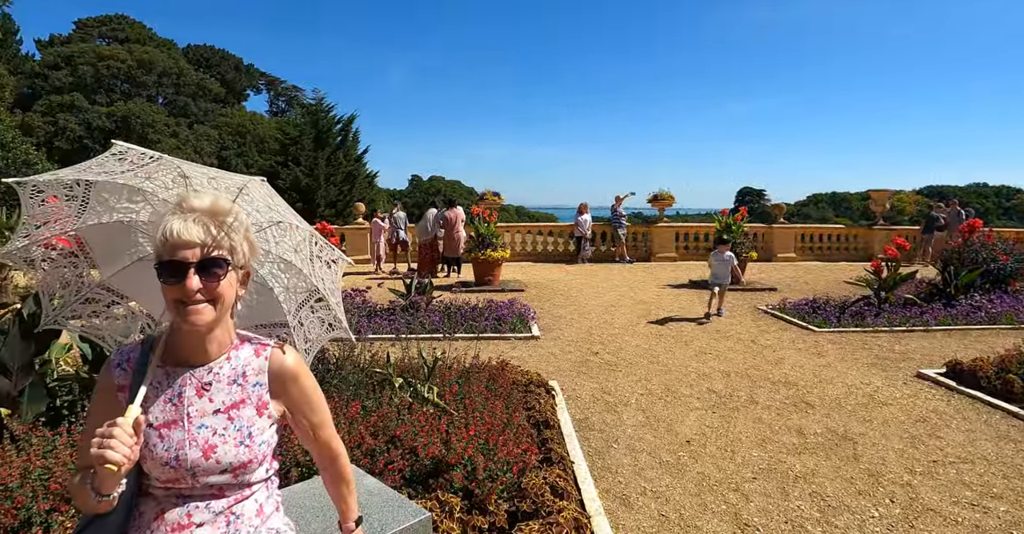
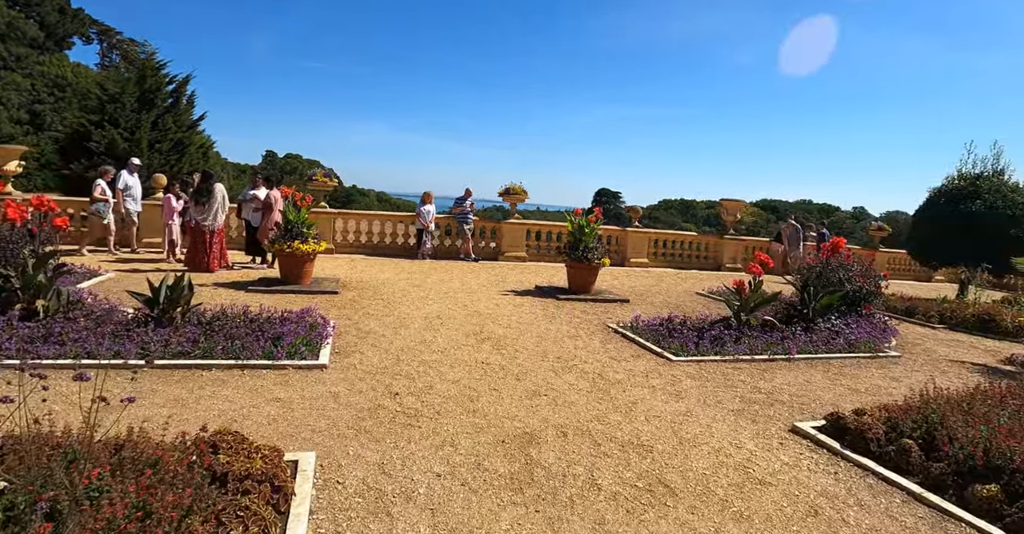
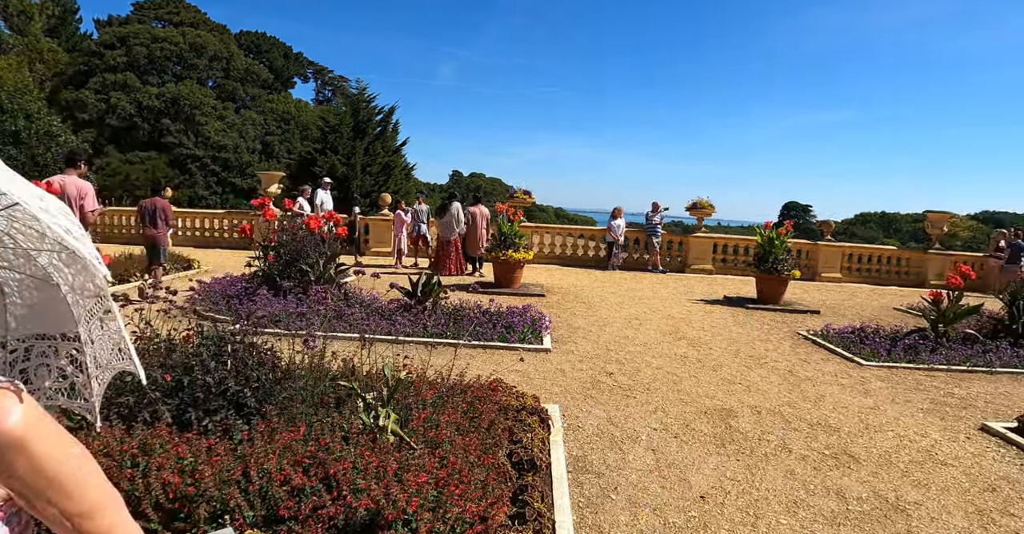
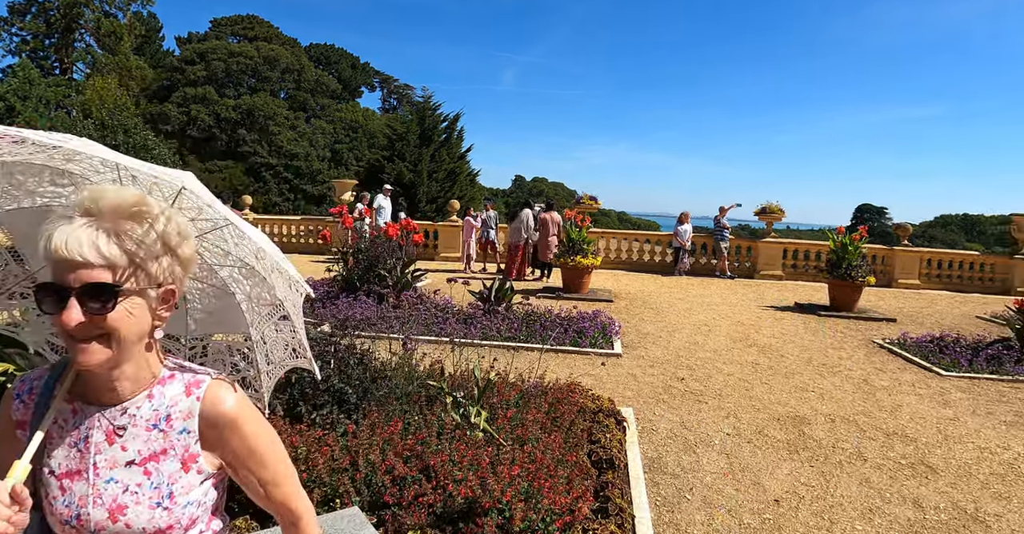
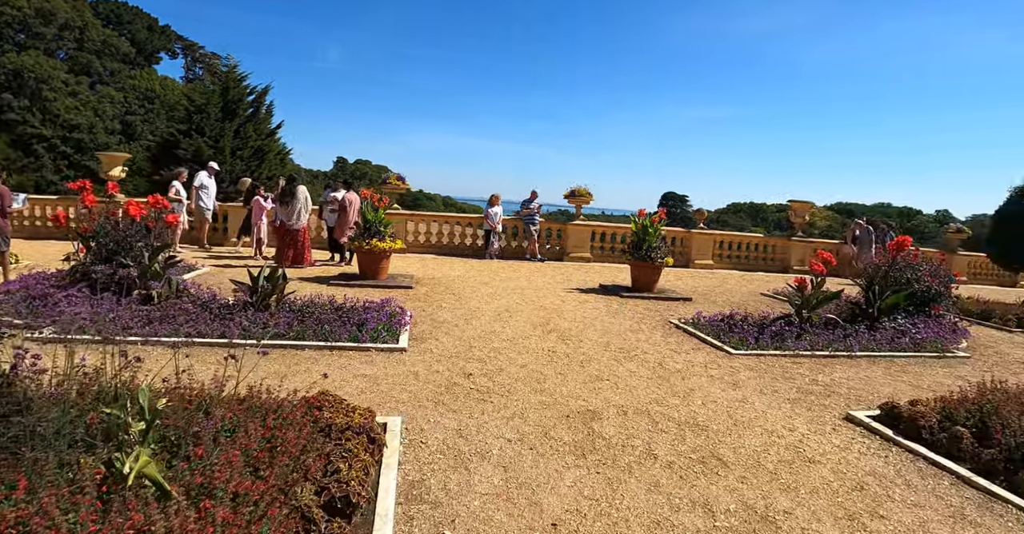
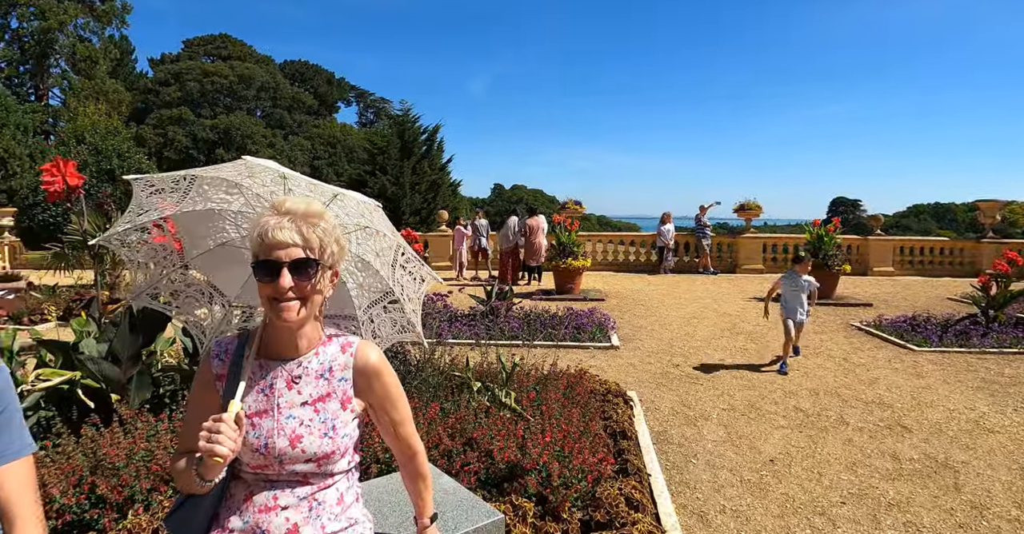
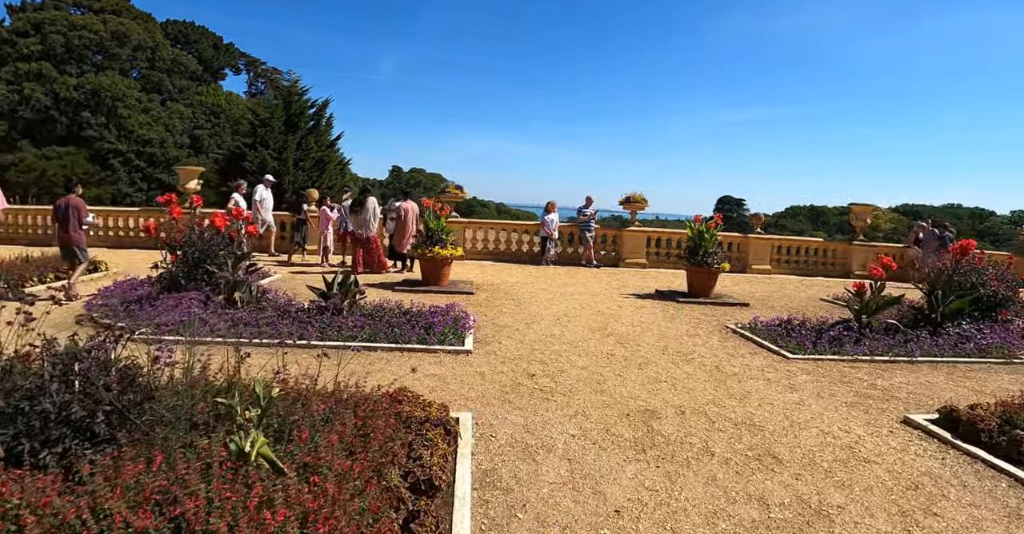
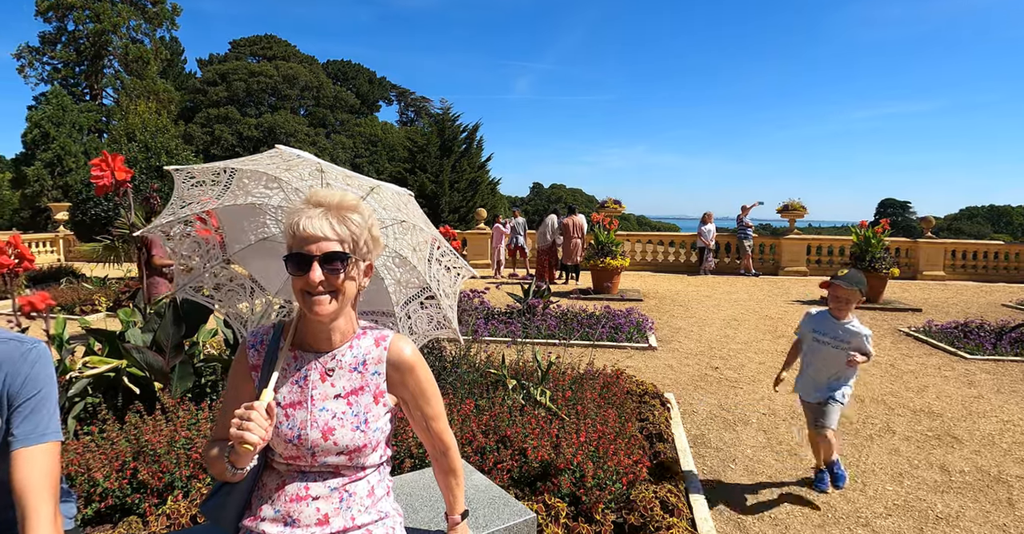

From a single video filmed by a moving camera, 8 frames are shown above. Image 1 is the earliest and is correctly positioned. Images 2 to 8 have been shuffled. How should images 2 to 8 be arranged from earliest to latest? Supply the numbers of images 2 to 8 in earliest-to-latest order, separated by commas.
6, 8, 4, 3, 7, 5, 2
